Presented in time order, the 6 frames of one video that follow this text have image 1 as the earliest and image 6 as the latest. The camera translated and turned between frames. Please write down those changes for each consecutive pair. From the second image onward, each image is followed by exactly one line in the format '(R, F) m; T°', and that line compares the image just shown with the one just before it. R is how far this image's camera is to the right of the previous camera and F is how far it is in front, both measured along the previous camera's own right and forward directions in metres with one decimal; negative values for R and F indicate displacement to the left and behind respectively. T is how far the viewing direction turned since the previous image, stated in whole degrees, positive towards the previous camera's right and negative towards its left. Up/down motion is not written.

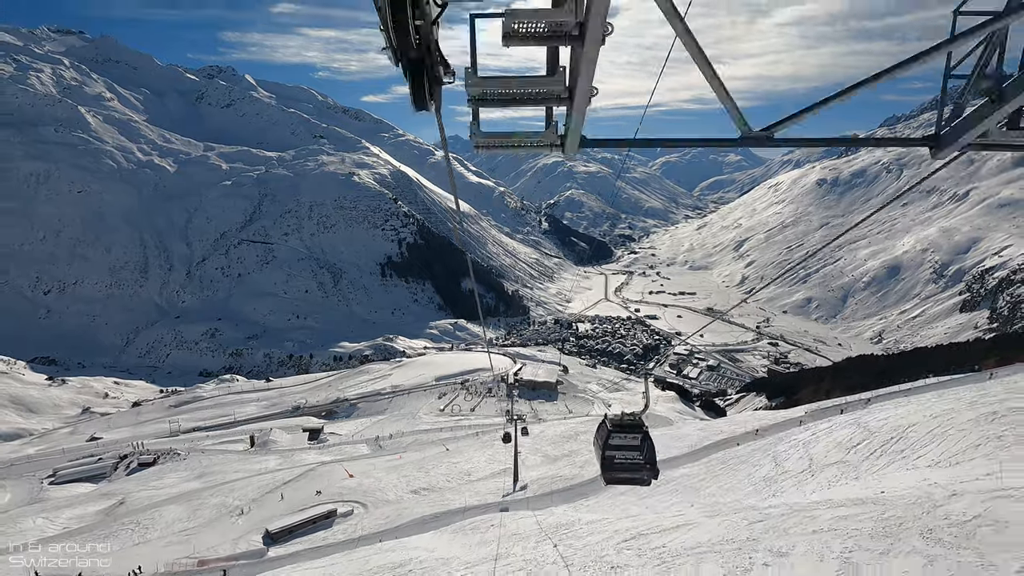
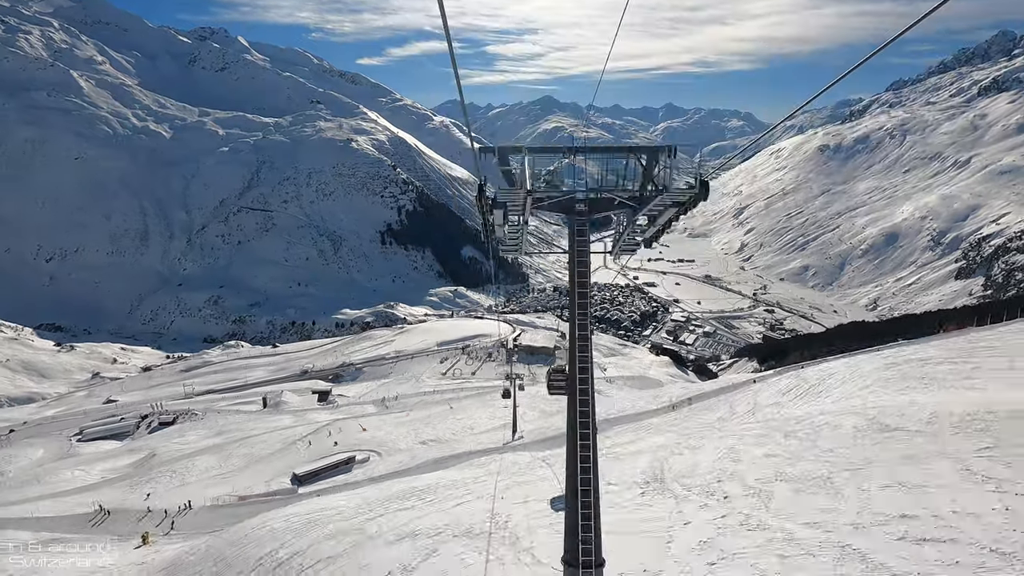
(0.0, -0.7) m; 0°
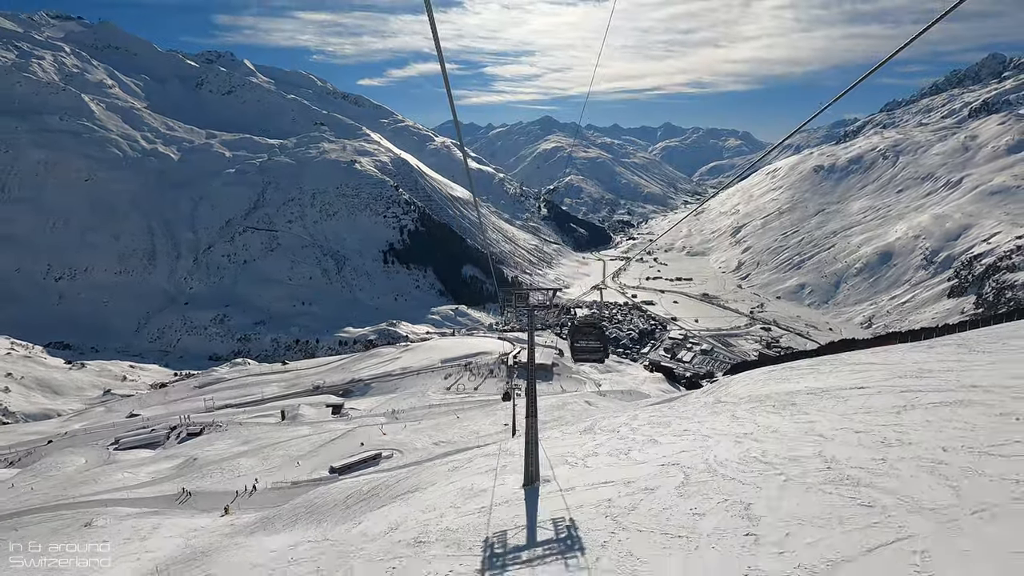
(0.0, -1.6) m; 0°
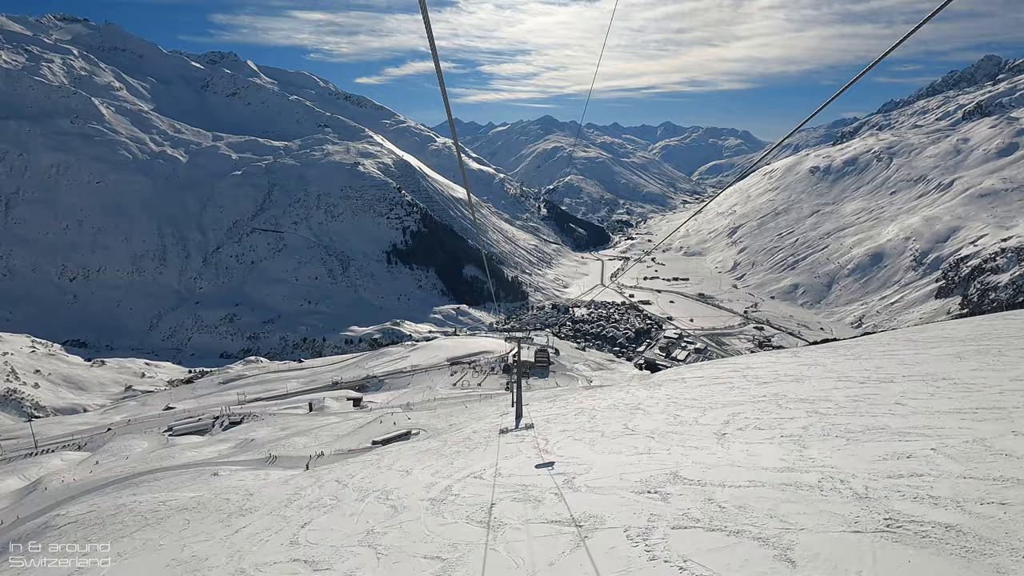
(0.0, -2.8) m; 0°
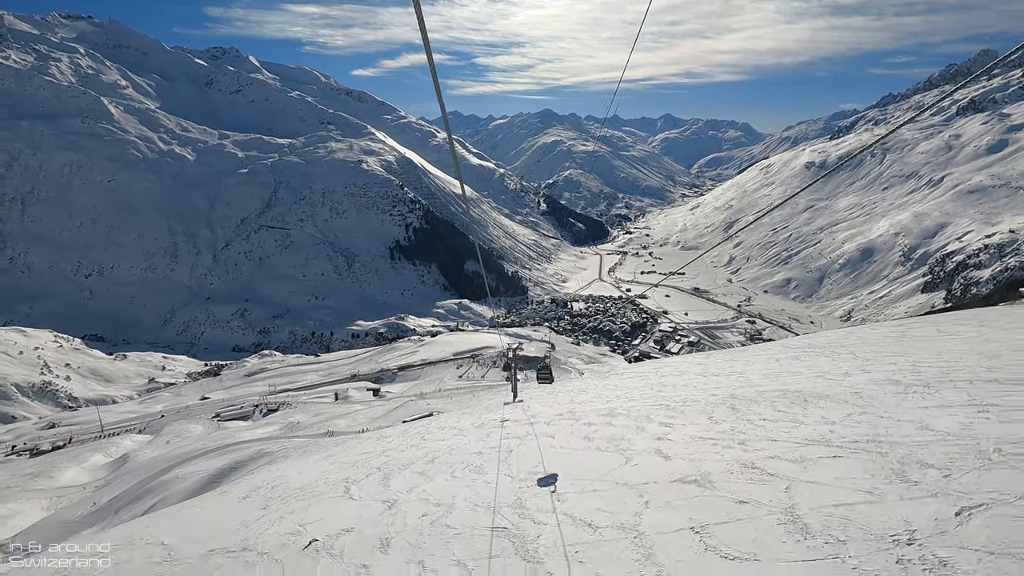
(0.0, -3.3) m; 0°
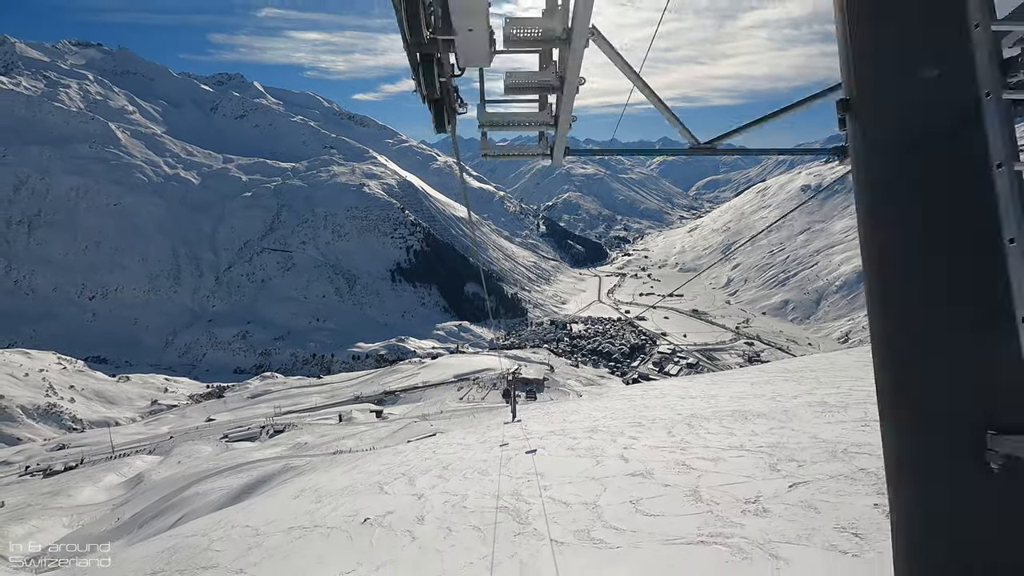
(0.0, -1.0) m; 0°
